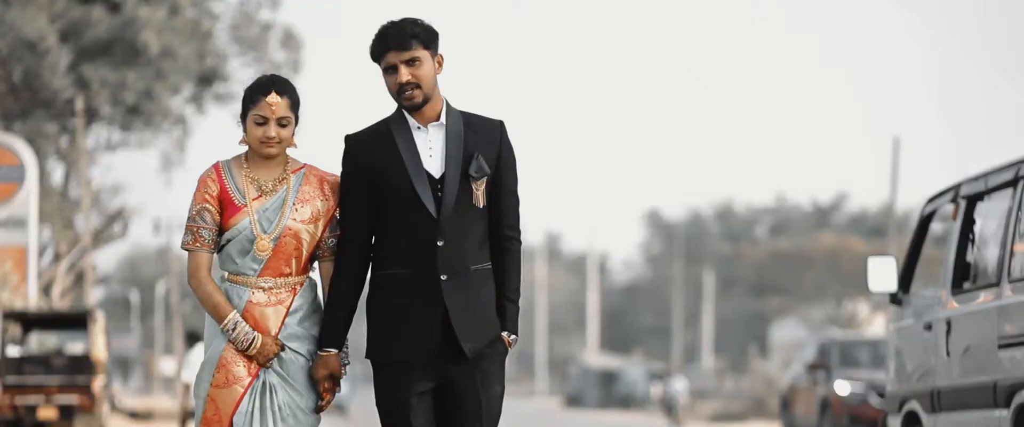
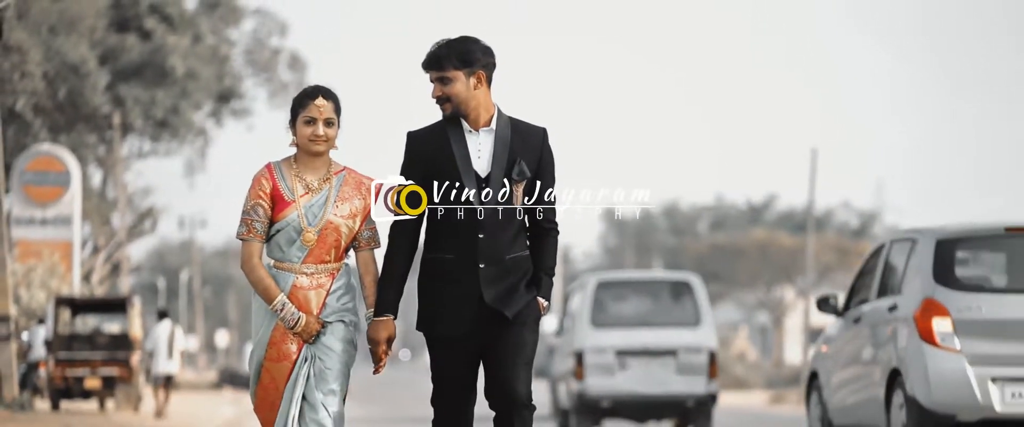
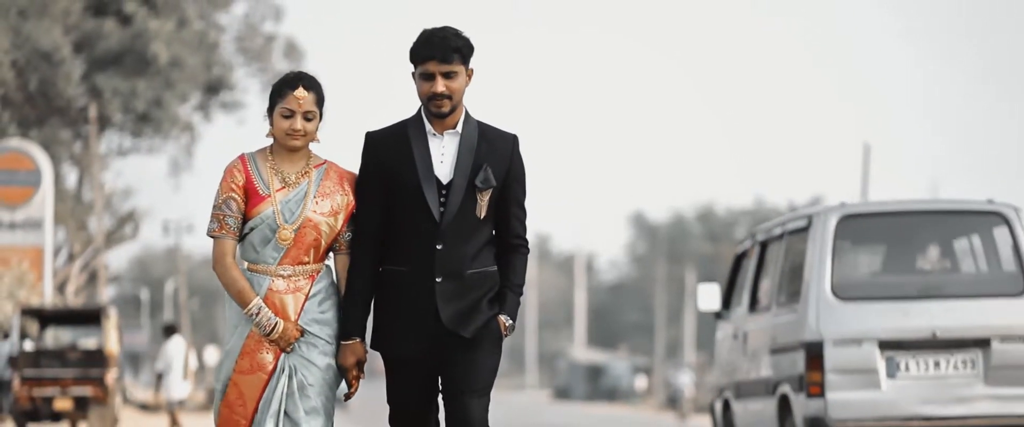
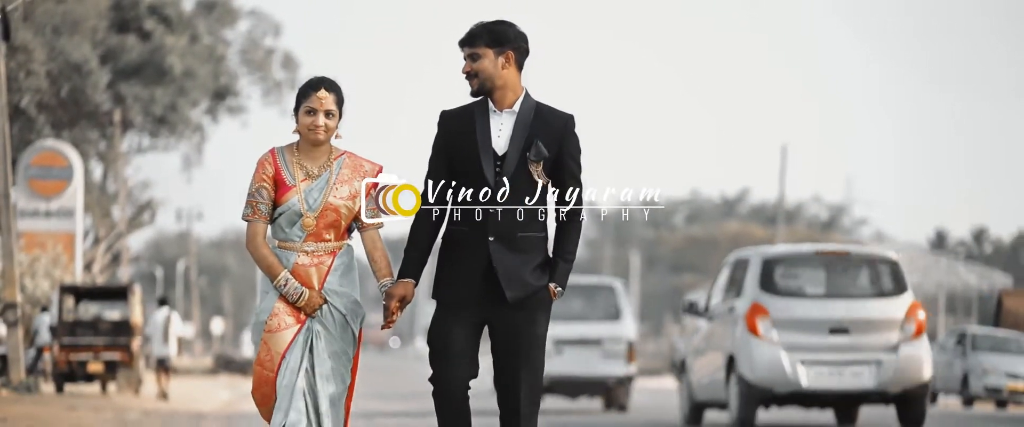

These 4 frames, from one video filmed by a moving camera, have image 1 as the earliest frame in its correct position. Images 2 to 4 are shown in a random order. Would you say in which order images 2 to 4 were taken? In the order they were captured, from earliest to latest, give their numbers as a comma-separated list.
3, 2, 4
